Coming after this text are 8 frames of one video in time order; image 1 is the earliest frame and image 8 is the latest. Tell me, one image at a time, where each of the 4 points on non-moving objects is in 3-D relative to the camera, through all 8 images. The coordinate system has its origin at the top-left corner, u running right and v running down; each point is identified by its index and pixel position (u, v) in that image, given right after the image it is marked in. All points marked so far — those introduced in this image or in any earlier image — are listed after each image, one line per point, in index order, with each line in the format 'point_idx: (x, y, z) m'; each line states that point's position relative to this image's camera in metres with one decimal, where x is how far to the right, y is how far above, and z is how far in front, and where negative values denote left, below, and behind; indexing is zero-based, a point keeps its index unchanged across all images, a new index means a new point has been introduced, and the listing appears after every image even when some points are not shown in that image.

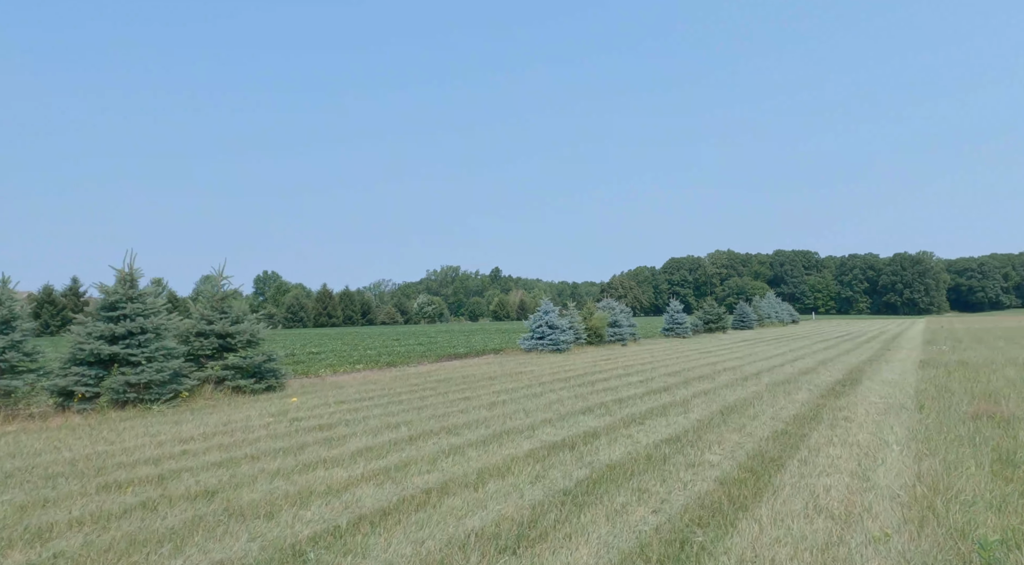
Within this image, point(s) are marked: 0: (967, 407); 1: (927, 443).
0: (+5.4, -1.5, +8.4) m
1: (+3.7, -1.4, +6.4) m
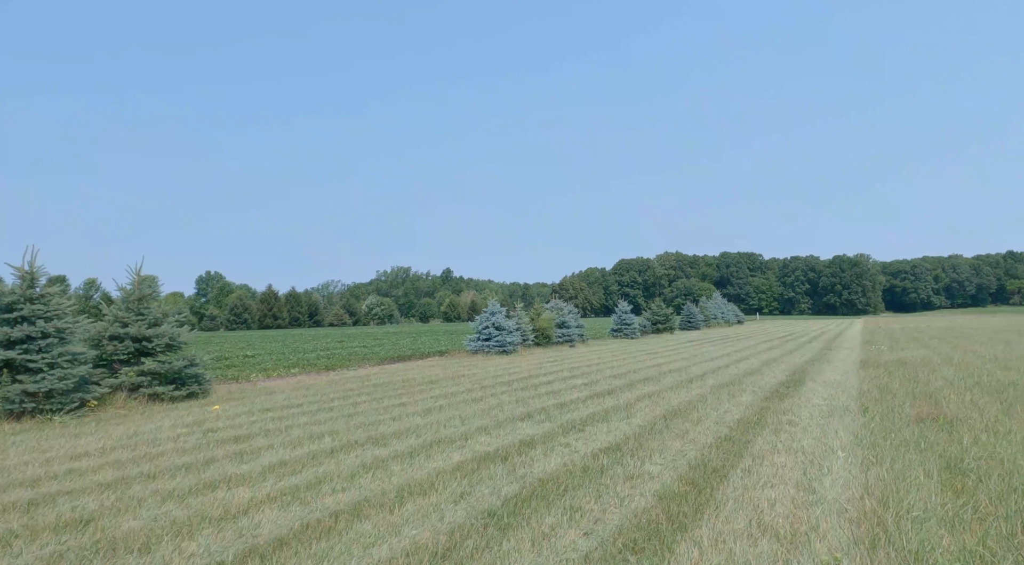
0: (+4.6, -1.5, +8.3) m
1: (+3.1, -1.4, +6.1) m
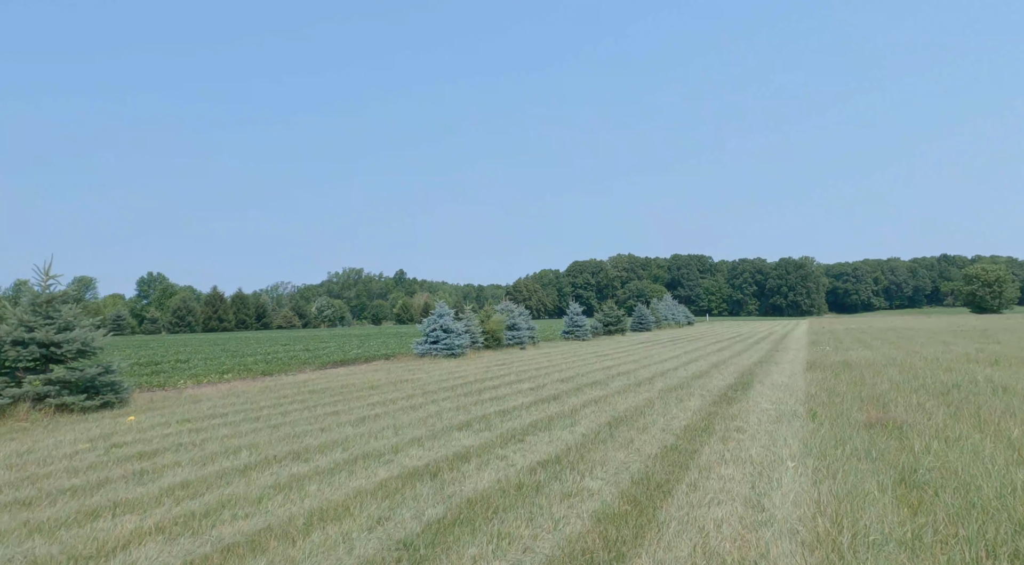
0: (+3.9, -1.5, +8.1) m
1: (+2.5, -1.4, +5.8) m
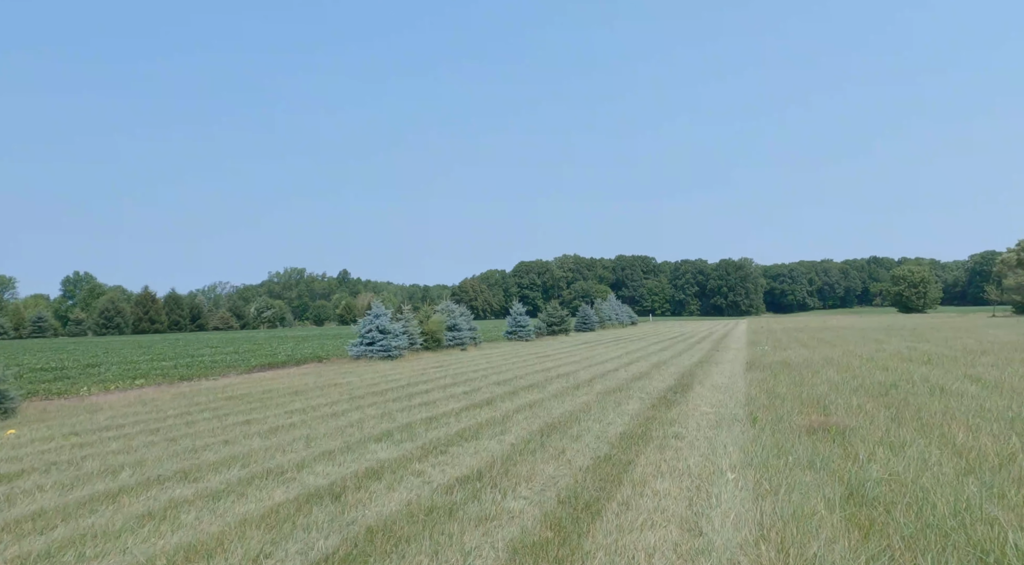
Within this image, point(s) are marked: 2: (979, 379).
0: (+3.1, -1.5, +7.7) m
1: (+1.9, -1.4, +5.4) m
2: (+7.4, -1.5, +11.2) m
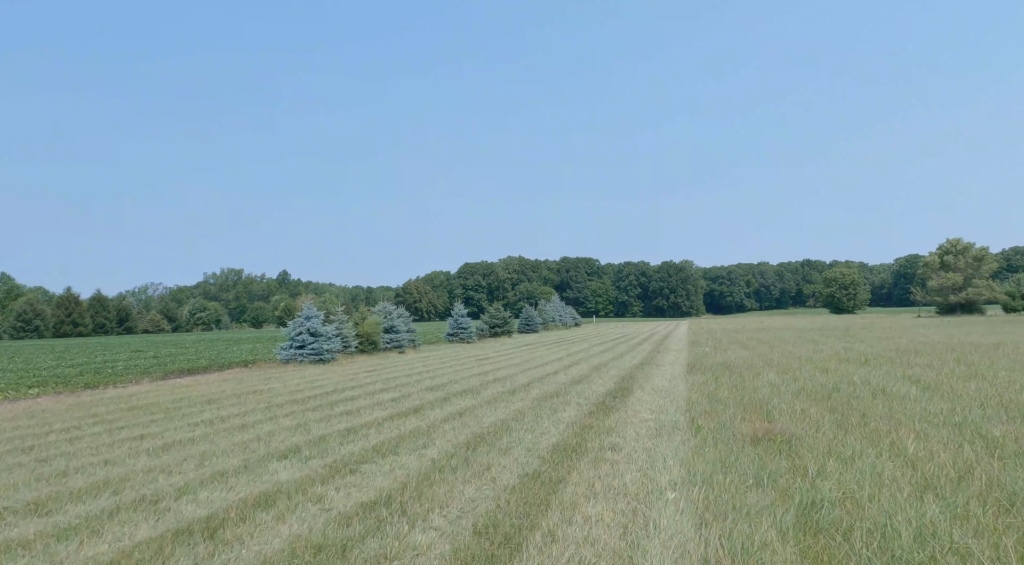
0: (+2.3, -1.5, +7.3) m
1: (+1.3, -1.4, +4.8) m
2: (+6.3, -1.5, +11.1) m
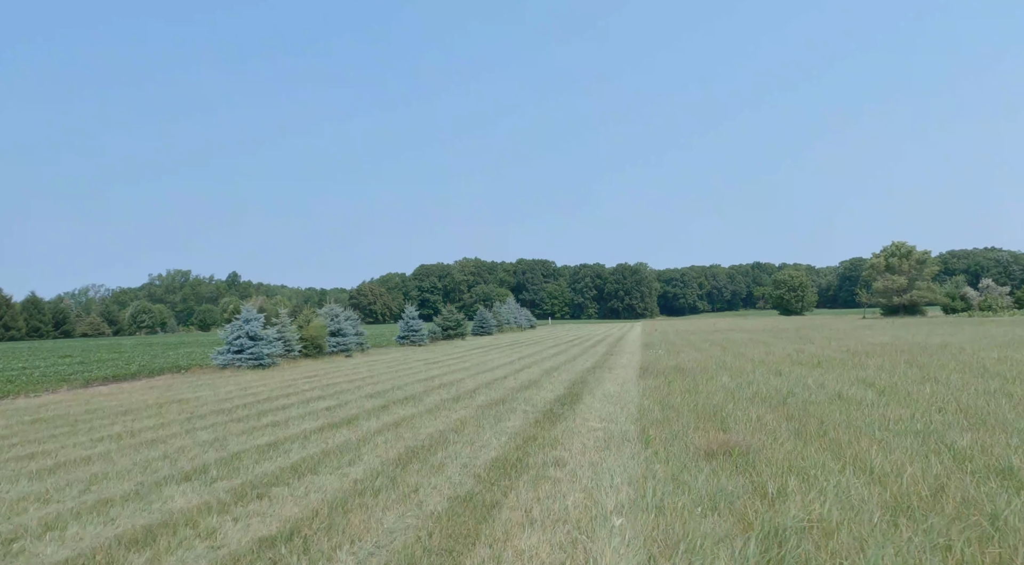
0: (+1.7, -1.5, +6.7) m
1: (+0.9, -1.4, +4.3) m
2: (+5.5, -1.5, +10.8) m
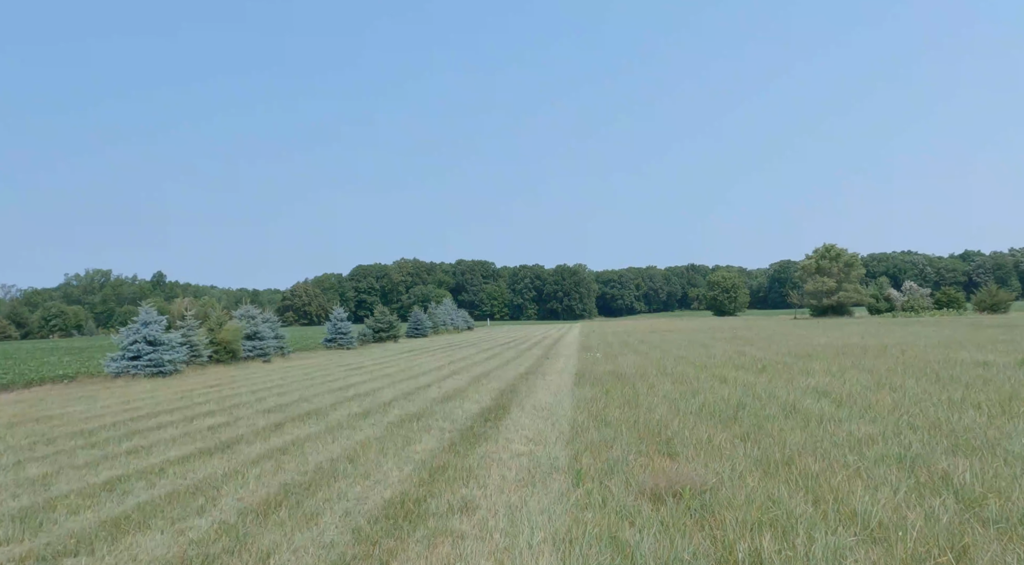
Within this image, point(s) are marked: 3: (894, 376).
0: (+1.0, -1.4, +5.5) m
1: (+0.3, -1.4, +3.0) m
2: (+4.3, -1.5, +9.9) m
3: (+5.9, -1.5, +11.0) m
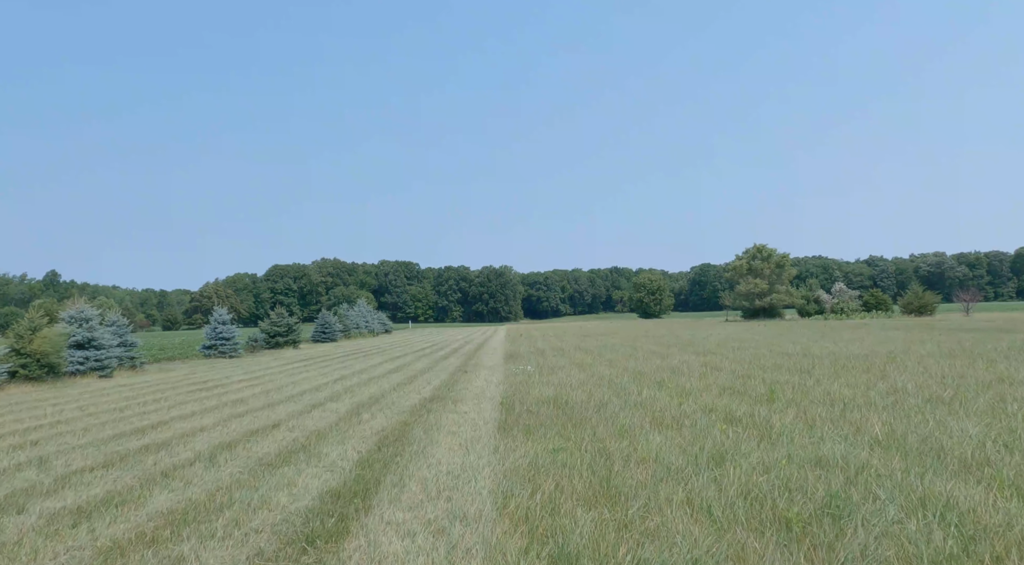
0: (+0.5, -1.2, +1.0) m
1: (+0.1, -1.1, -1.7) m
2: (+3.4, -1.3, +5.6) m
3: (+4.8, -1.3, +6.9) m
